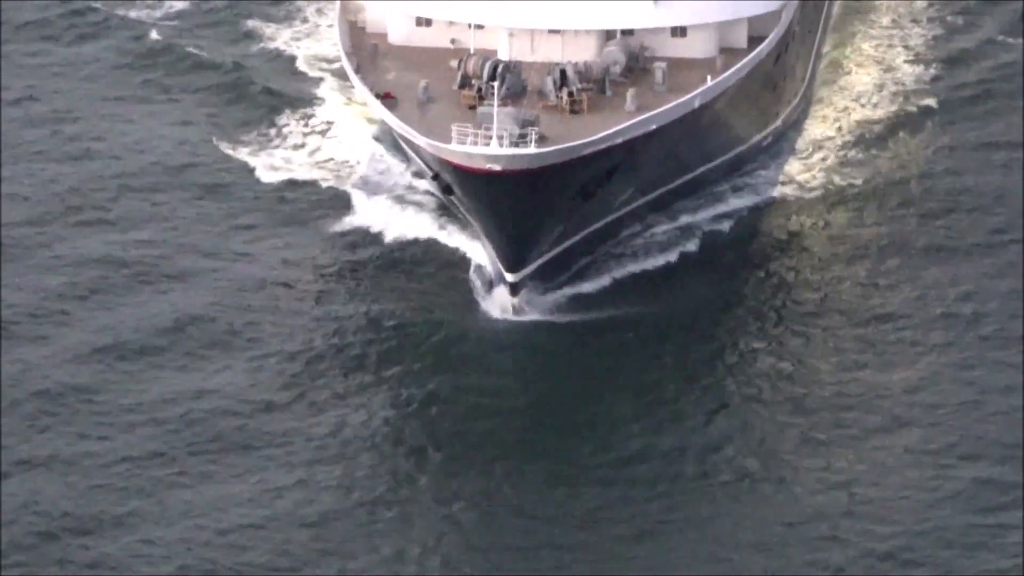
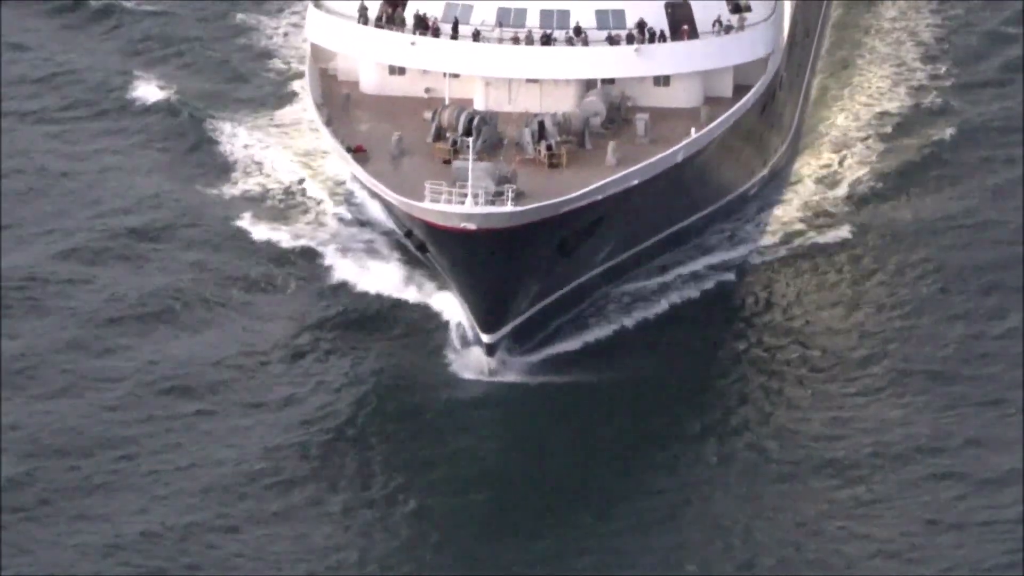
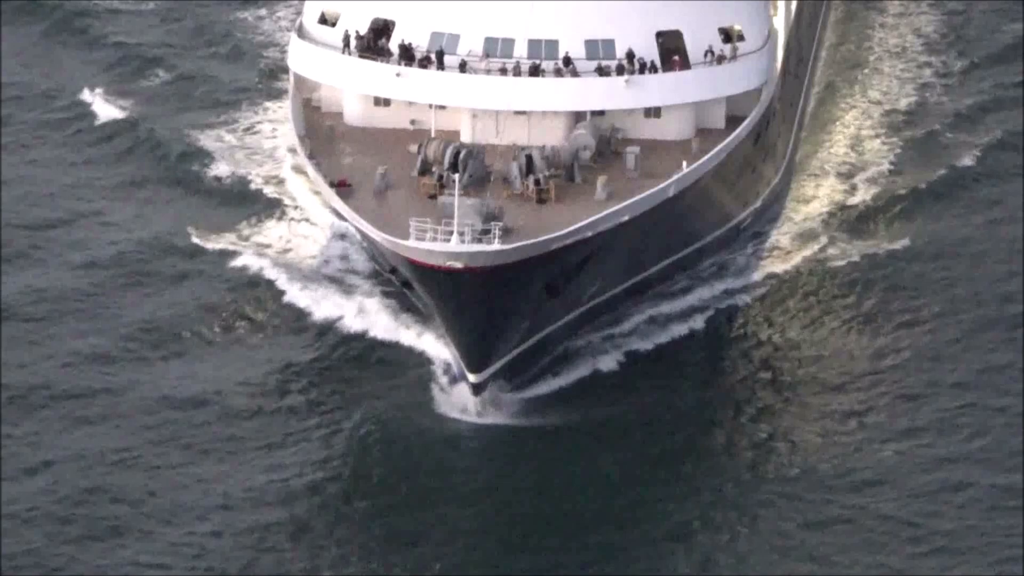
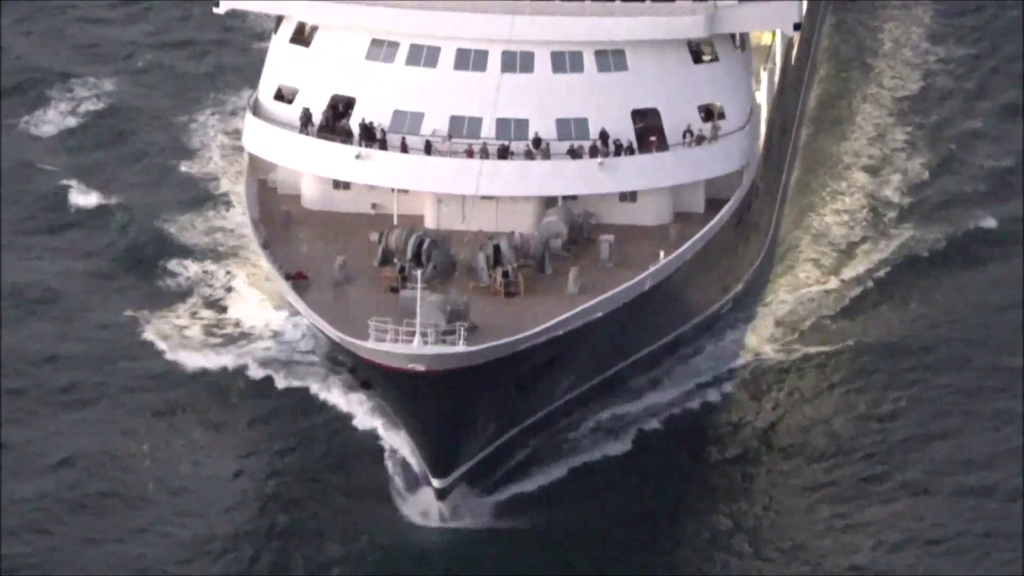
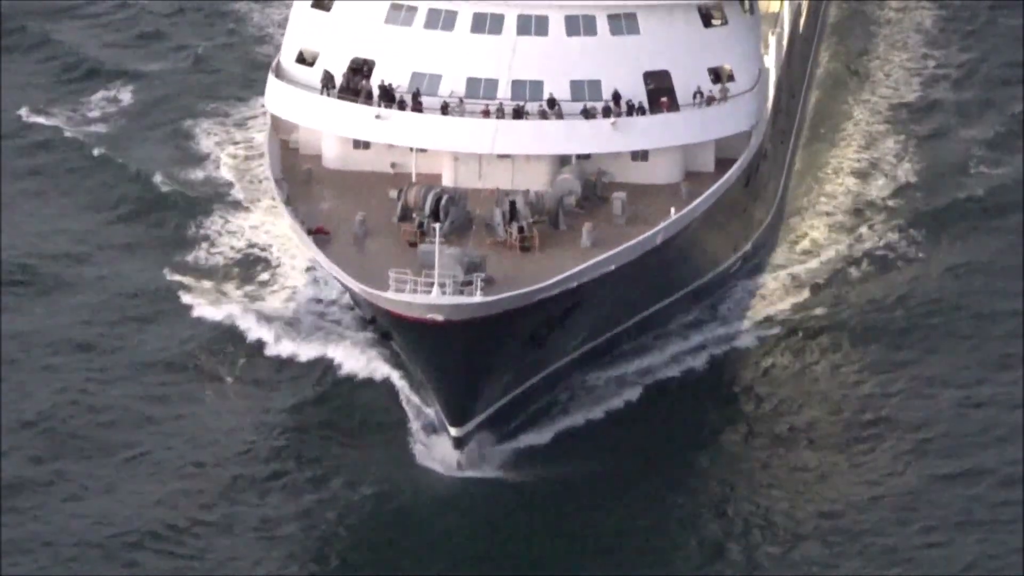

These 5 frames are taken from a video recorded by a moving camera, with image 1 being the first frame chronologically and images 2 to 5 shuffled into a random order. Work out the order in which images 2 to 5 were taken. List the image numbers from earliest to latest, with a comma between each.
2, 3, 5, 4
